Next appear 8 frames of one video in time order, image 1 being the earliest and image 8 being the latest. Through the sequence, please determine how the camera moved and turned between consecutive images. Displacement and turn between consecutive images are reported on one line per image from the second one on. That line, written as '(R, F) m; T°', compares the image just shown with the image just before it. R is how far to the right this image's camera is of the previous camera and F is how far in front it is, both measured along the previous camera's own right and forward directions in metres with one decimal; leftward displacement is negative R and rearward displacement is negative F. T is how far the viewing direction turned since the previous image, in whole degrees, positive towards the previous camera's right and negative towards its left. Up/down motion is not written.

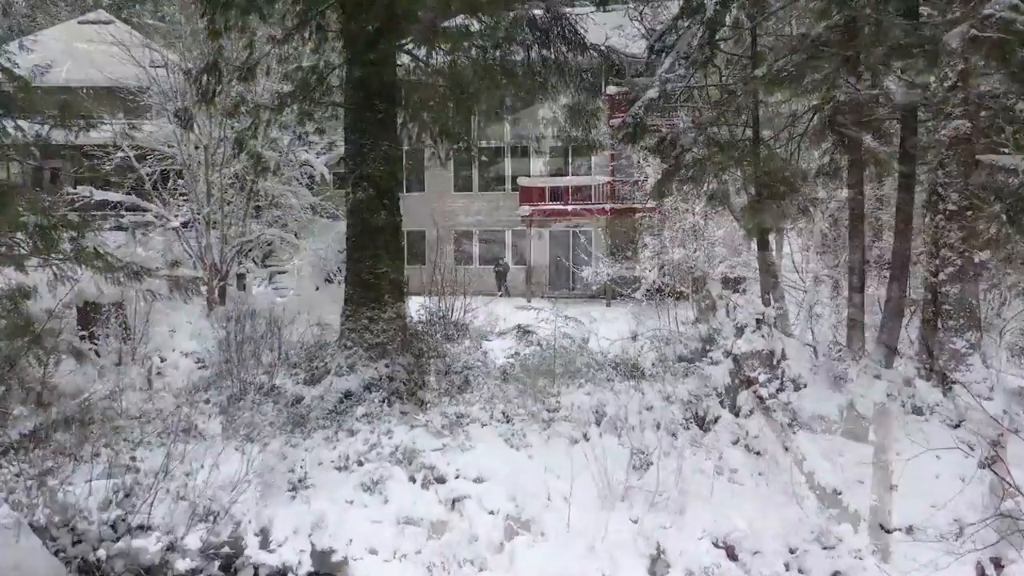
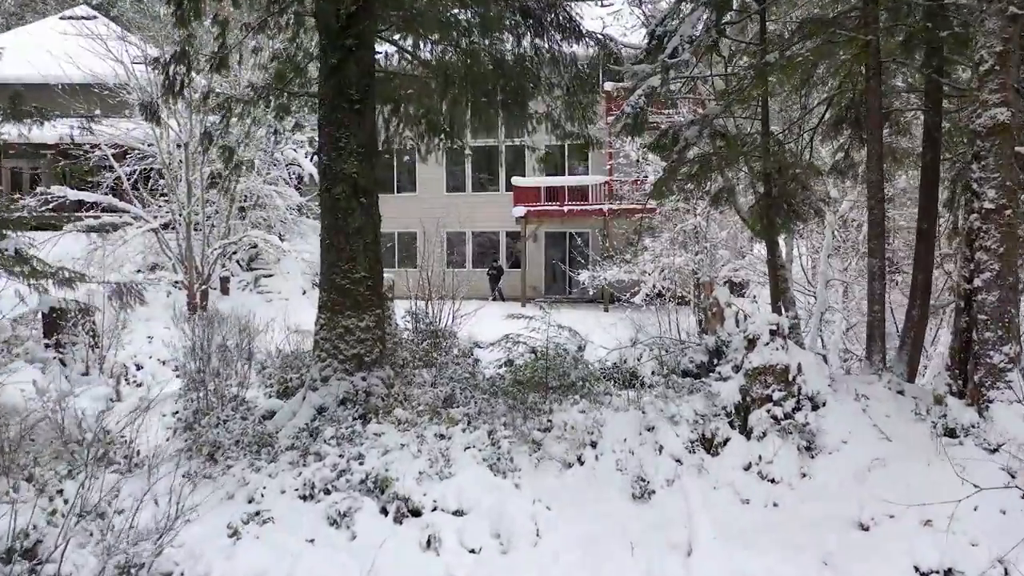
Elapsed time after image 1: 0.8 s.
(+0.1, +0.5) m; 0°
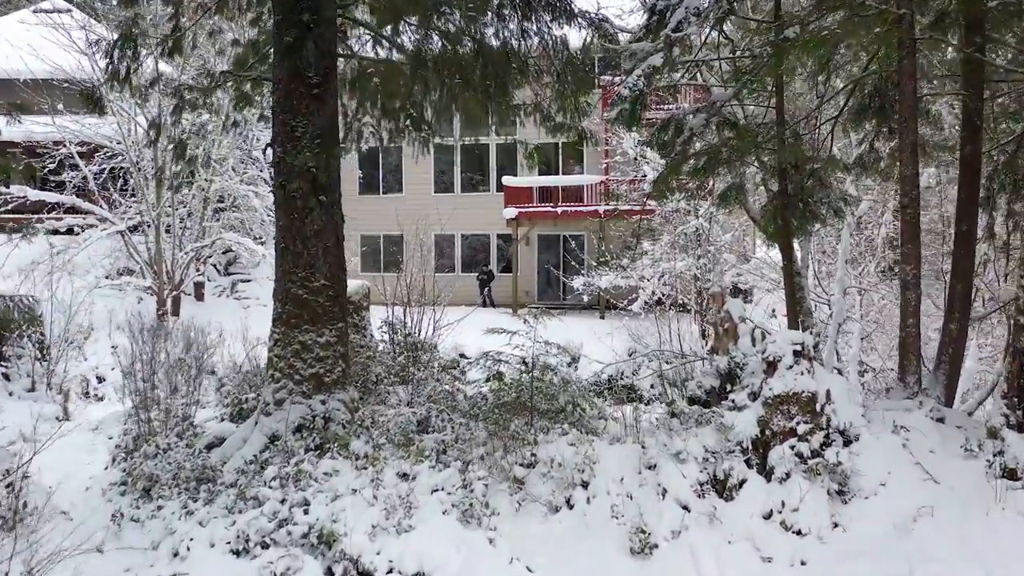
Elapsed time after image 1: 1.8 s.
(+0.1, +0.8) m; 0°
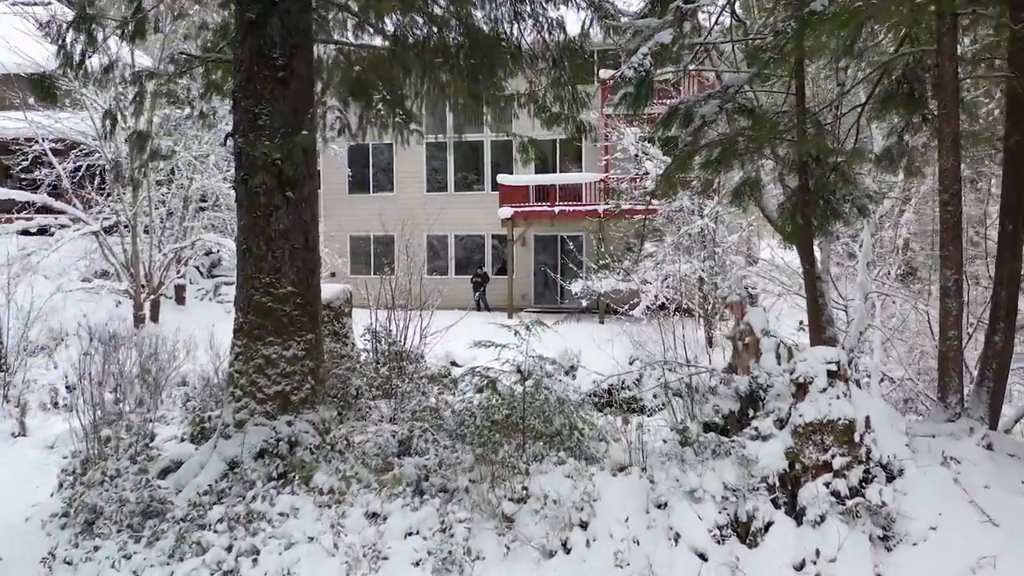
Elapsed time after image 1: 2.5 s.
(0.0, +0.6) m; 0°
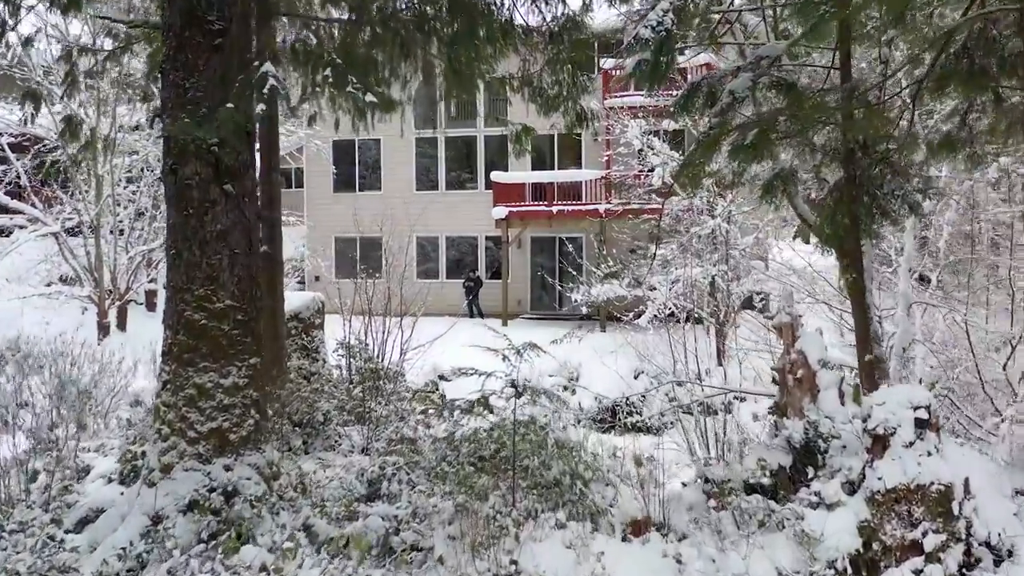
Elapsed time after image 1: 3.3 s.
(0.0, +0.9) m; 0°
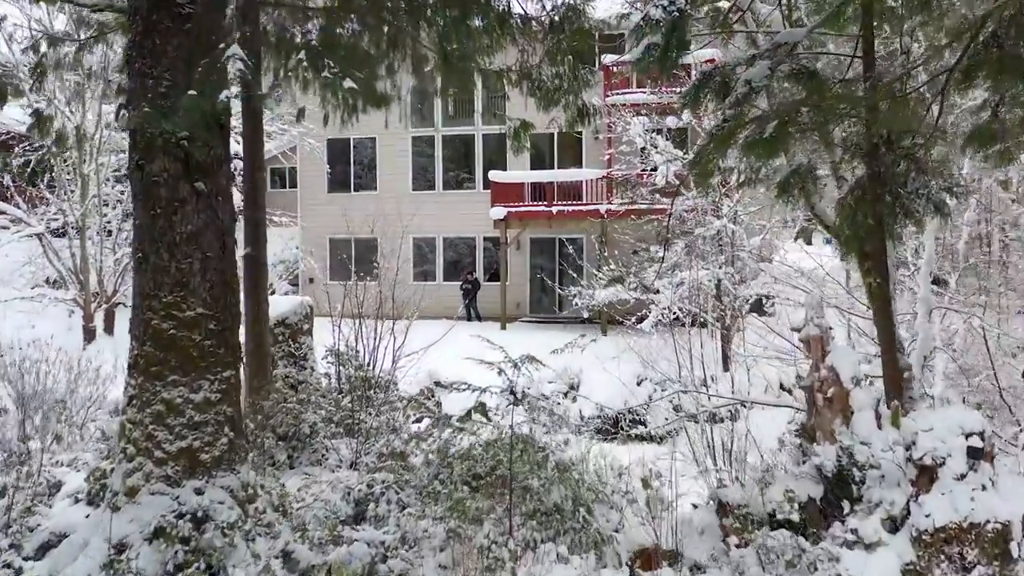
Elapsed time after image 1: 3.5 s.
(0.0, +0.3) m; 0°
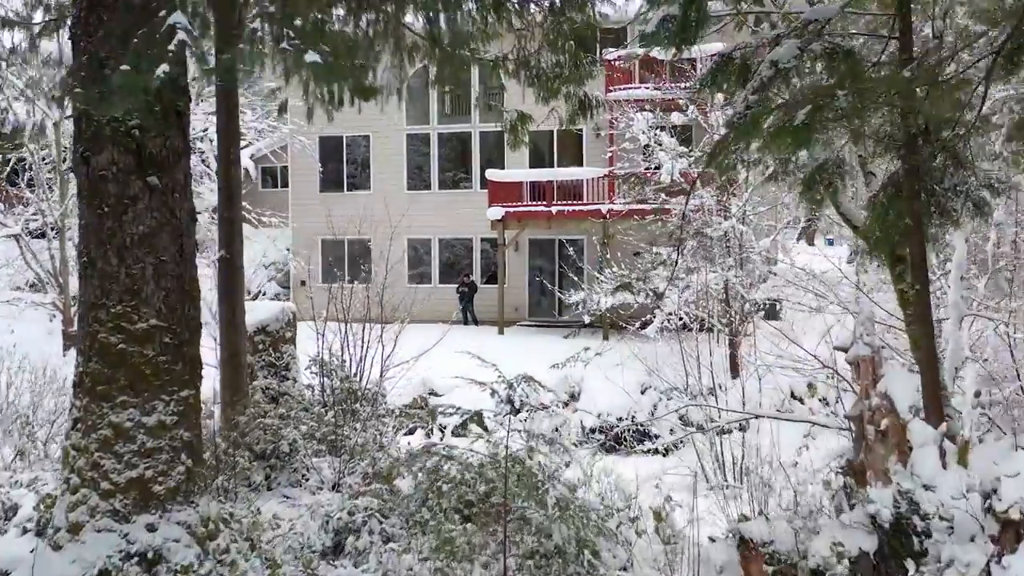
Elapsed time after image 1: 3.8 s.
(0.0, +0.4) m; 0°
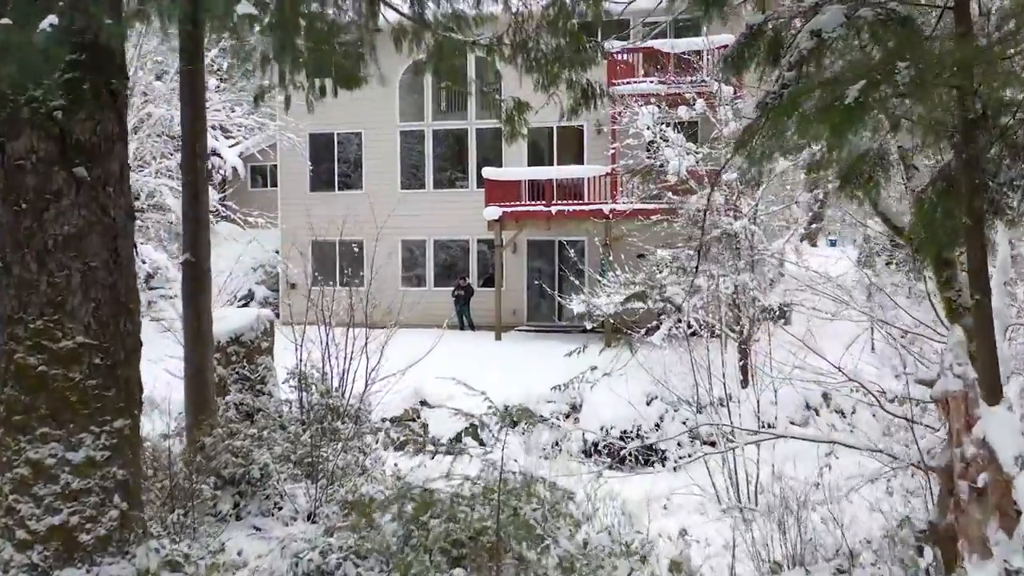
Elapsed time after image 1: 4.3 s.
(0.0, +0.5) m; 0°
